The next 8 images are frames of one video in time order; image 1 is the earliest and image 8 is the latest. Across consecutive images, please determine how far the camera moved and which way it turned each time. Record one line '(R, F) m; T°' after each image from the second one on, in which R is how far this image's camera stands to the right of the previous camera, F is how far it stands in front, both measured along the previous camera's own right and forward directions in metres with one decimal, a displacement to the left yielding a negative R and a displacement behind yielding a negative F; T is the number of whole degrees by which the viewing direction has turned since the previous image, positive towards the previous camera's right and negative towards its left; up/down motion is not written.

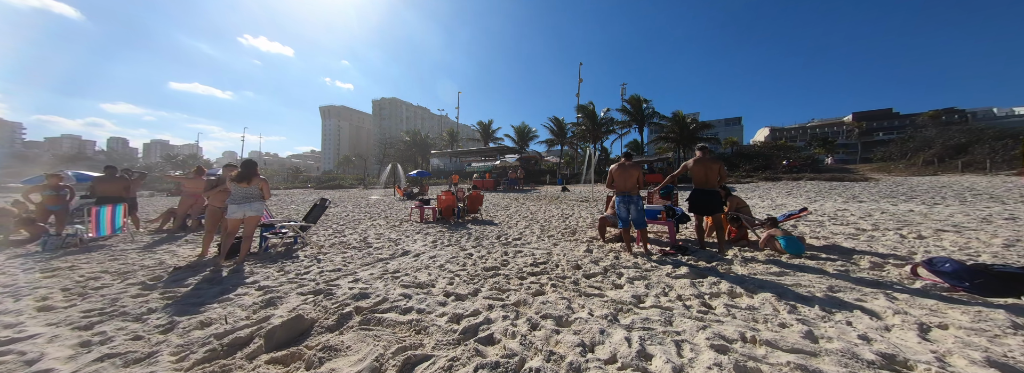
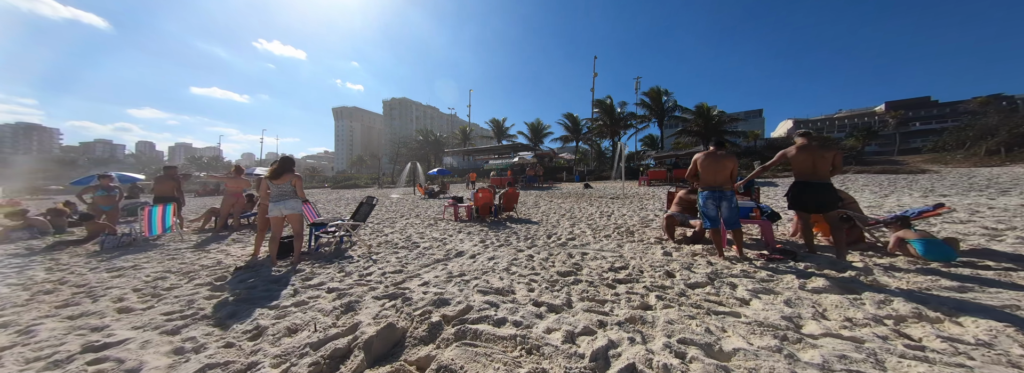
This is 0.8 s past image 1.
(-0.3, +0.1) m; -3°
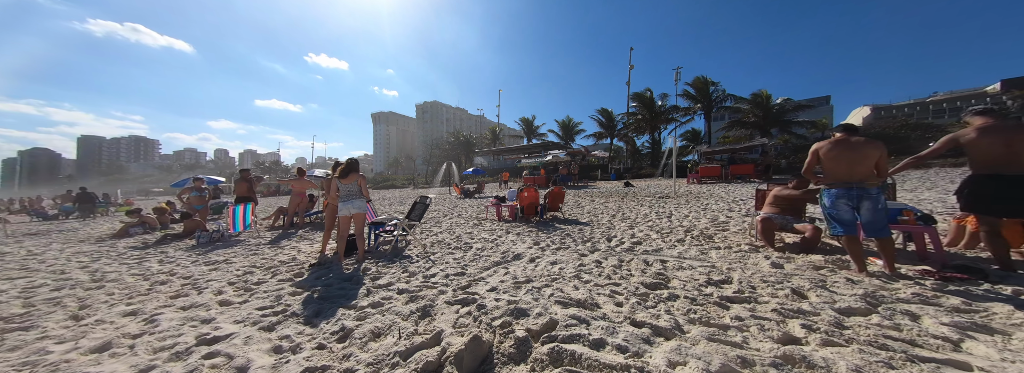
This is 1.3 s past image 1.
(-0.2, +0.1) m; -7°
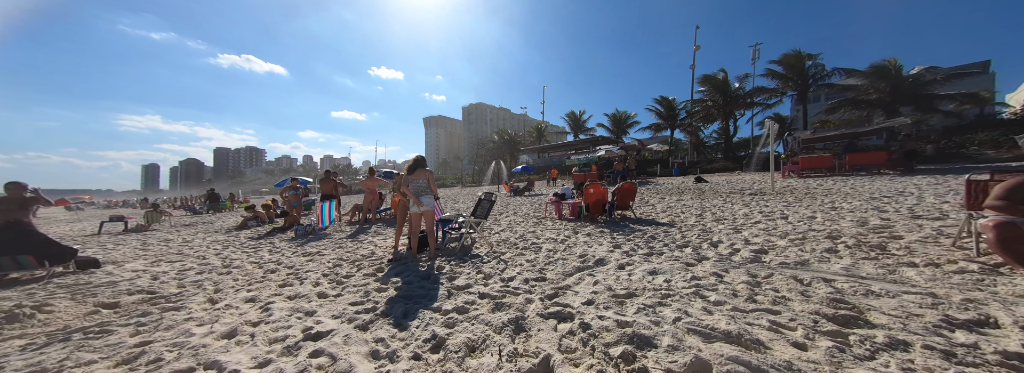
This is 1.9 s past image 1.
(-0.2, +0.2) m; -10°
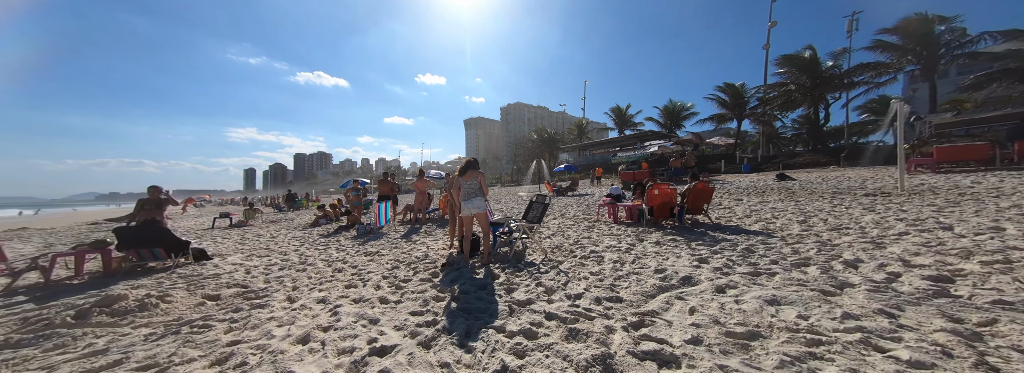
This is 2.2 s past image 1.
(-0.1, +0.2) m; -9°
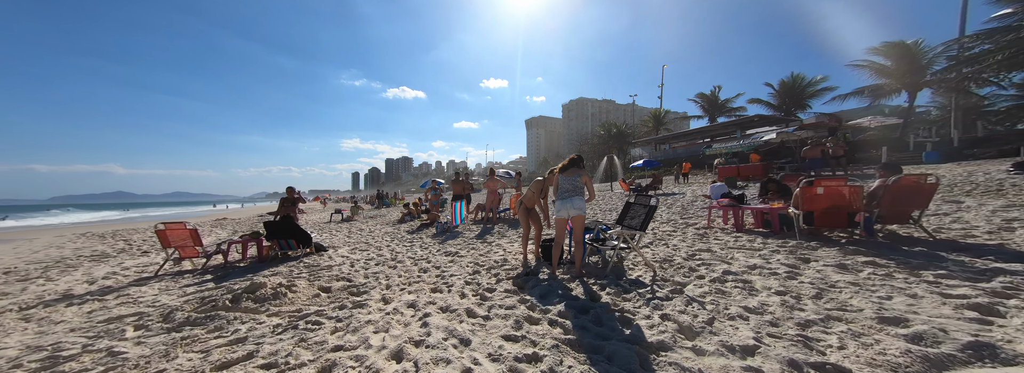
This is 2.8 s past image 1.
(-0.3, +0.4) m; -15°
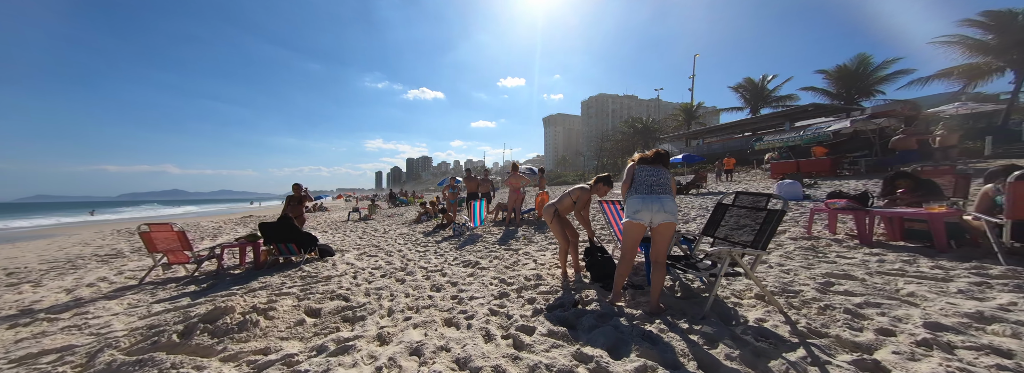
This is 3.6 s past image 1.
(-0.2, +1.0) m; -4°
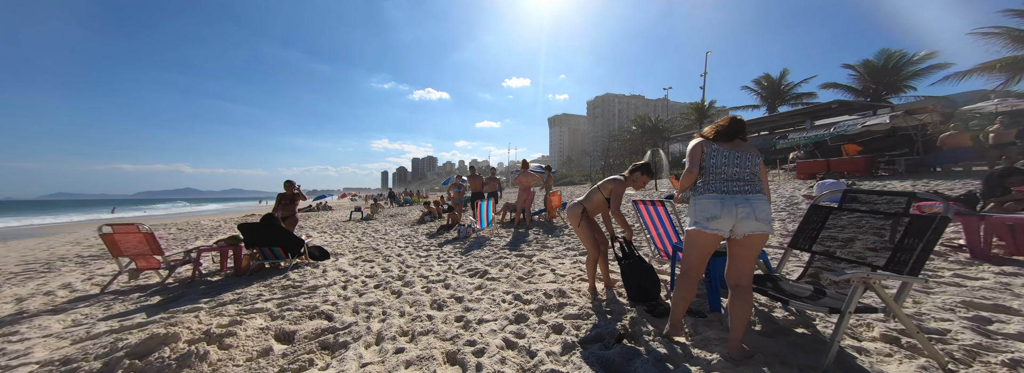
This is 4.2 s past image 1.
(-0.1, +0.6) m; -1°
